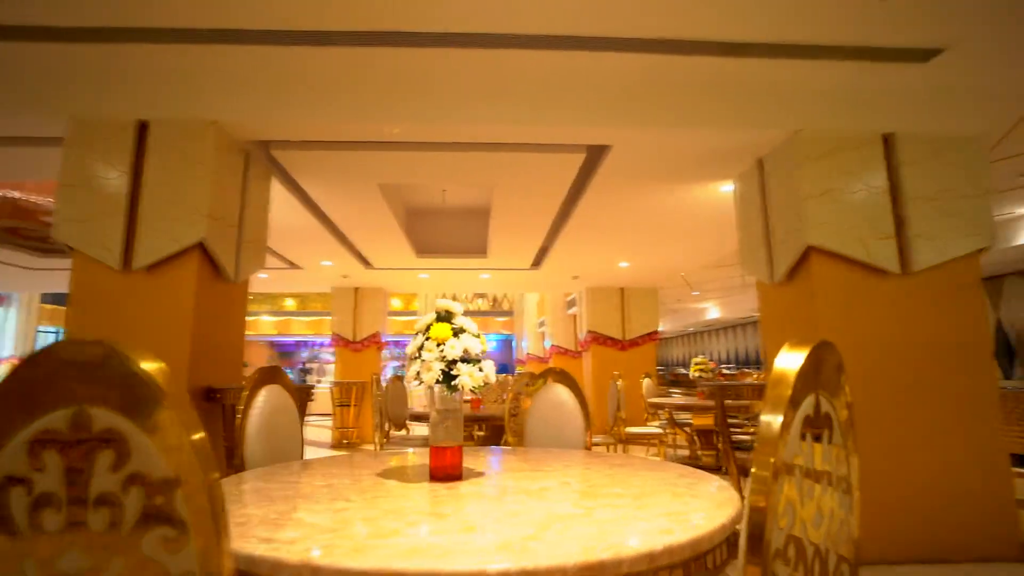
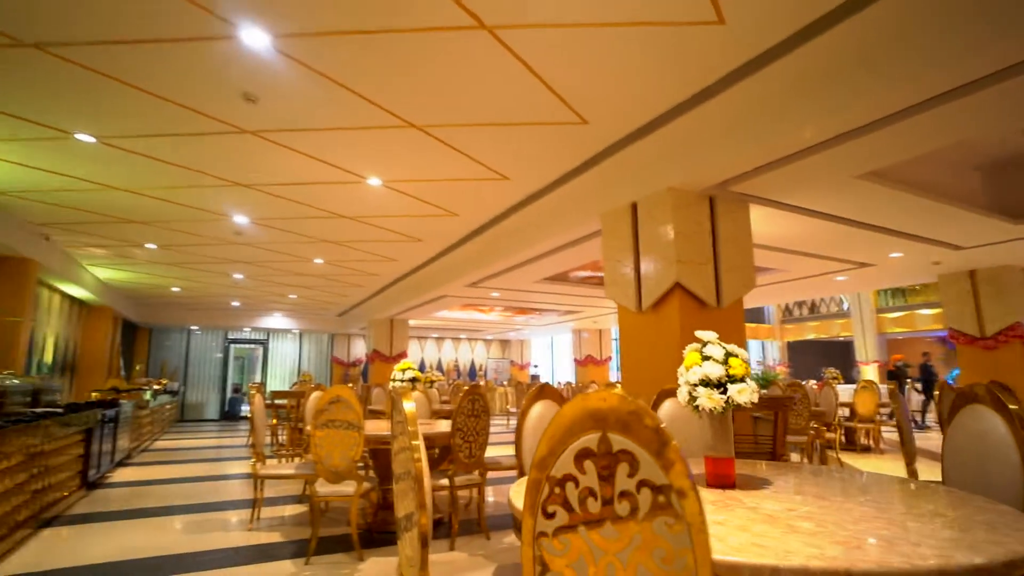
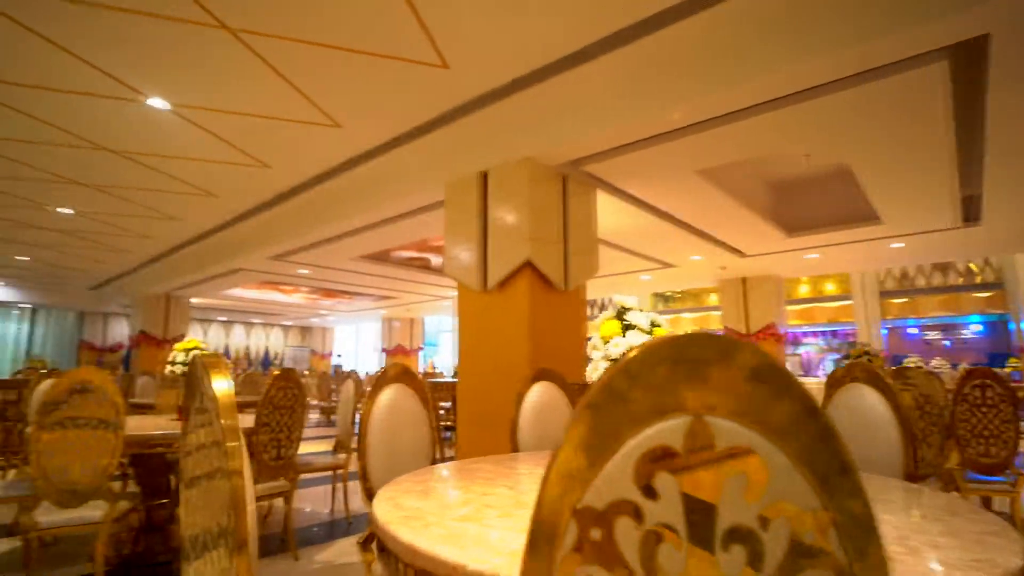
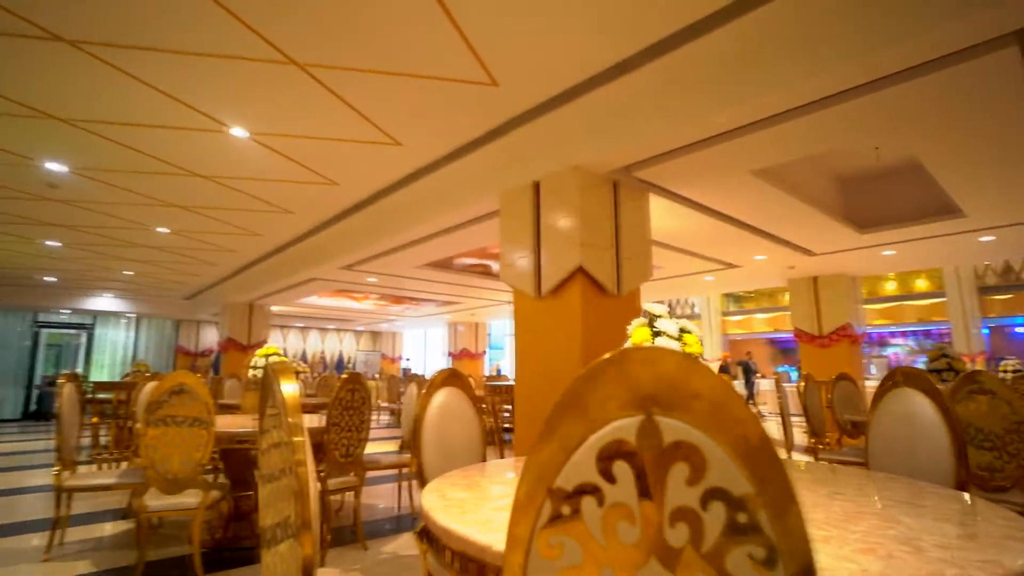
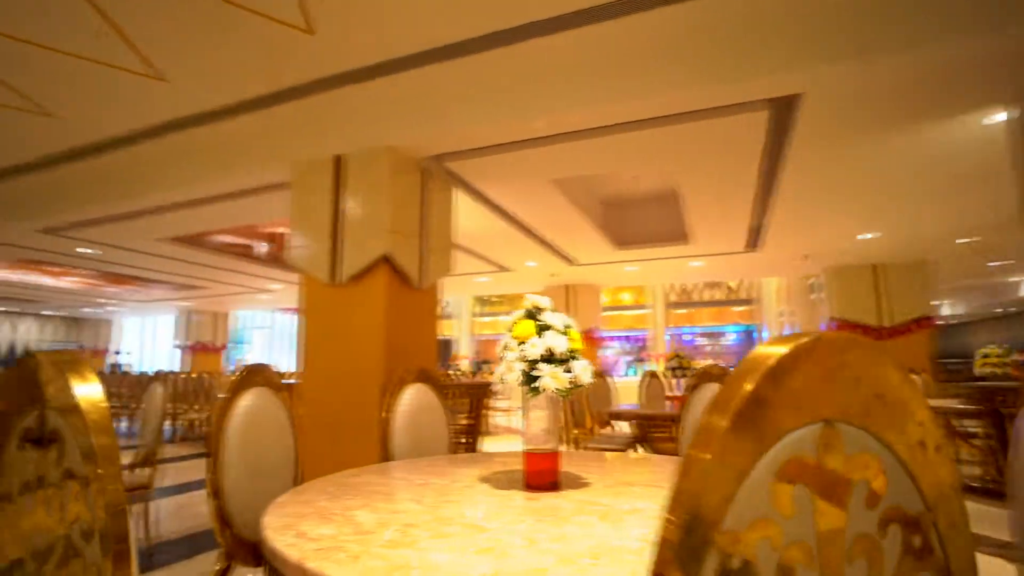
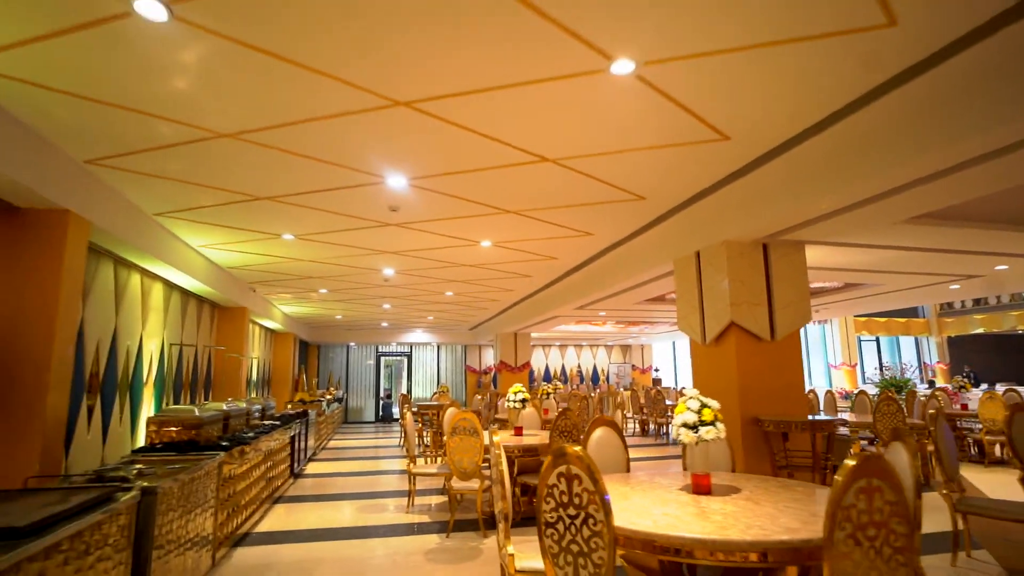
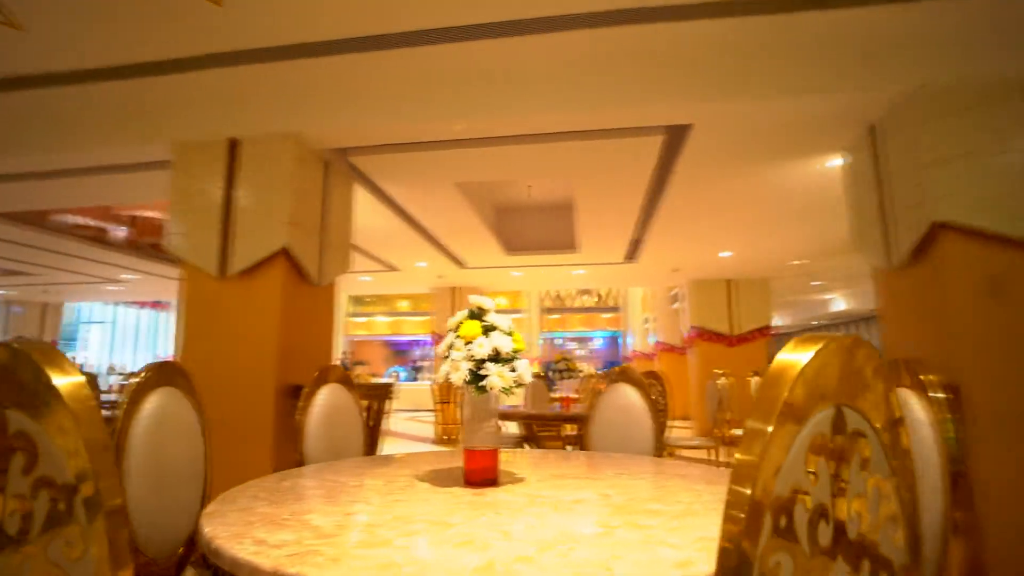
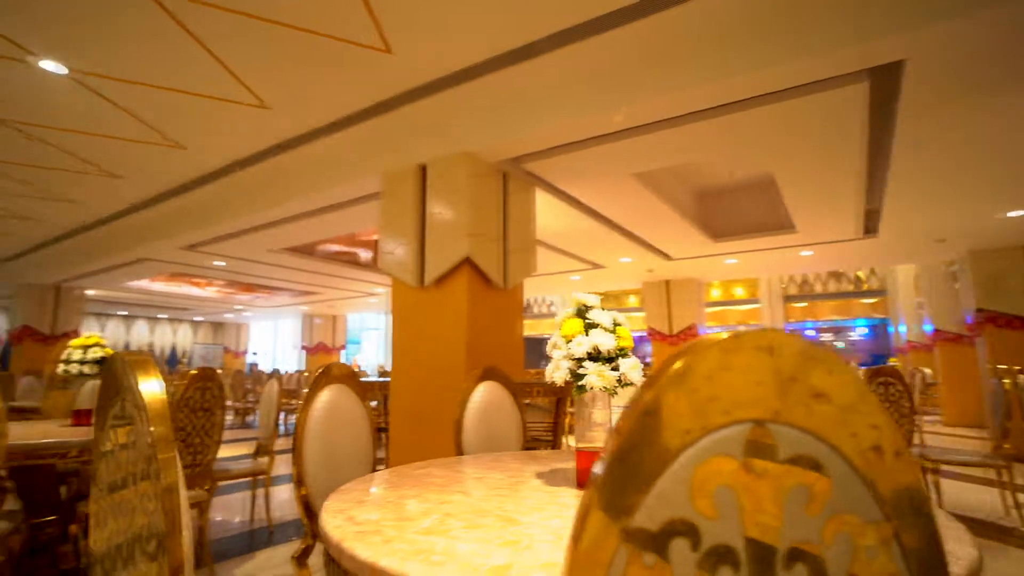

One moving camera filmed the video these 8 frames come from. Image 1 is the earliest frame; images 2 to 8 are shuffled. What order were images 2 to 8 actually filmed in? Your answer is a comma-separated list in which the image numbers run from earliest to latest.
7, 5, 8, 3, 4, 2, 6
